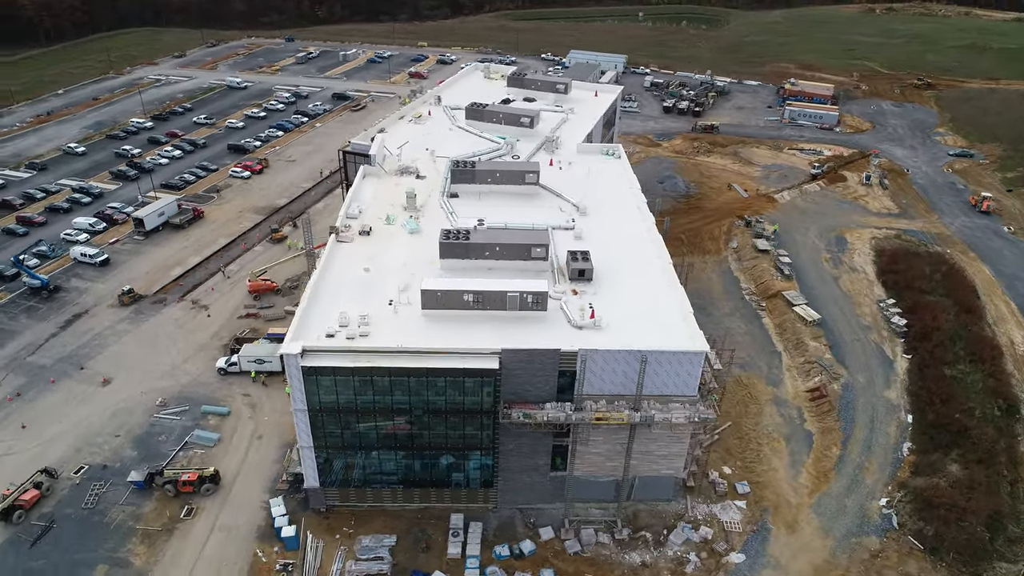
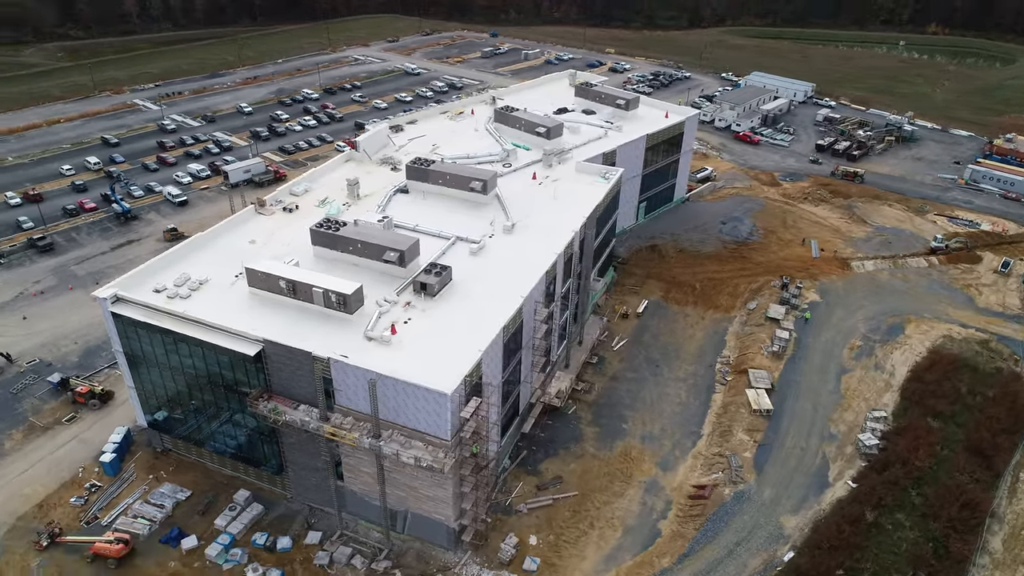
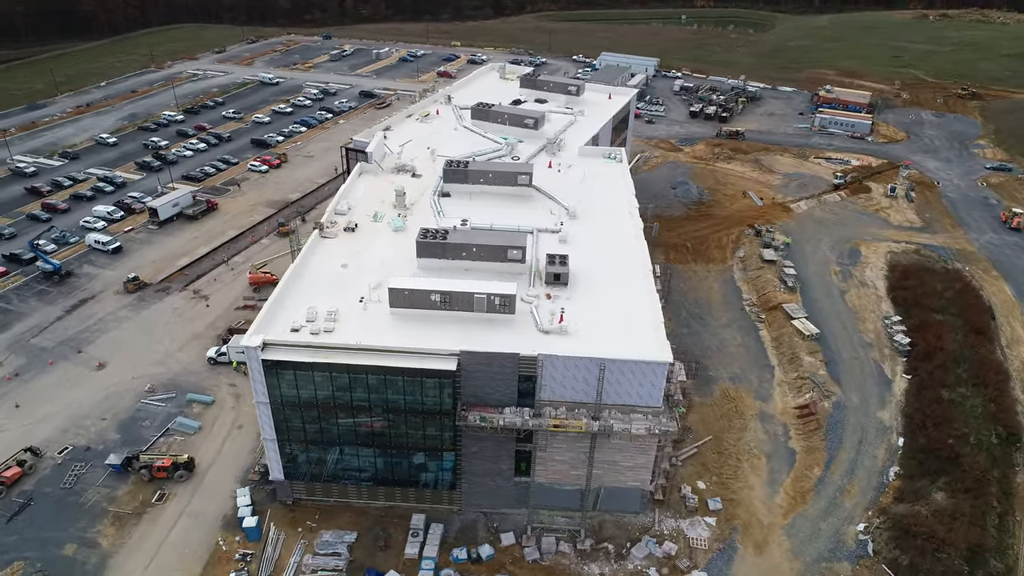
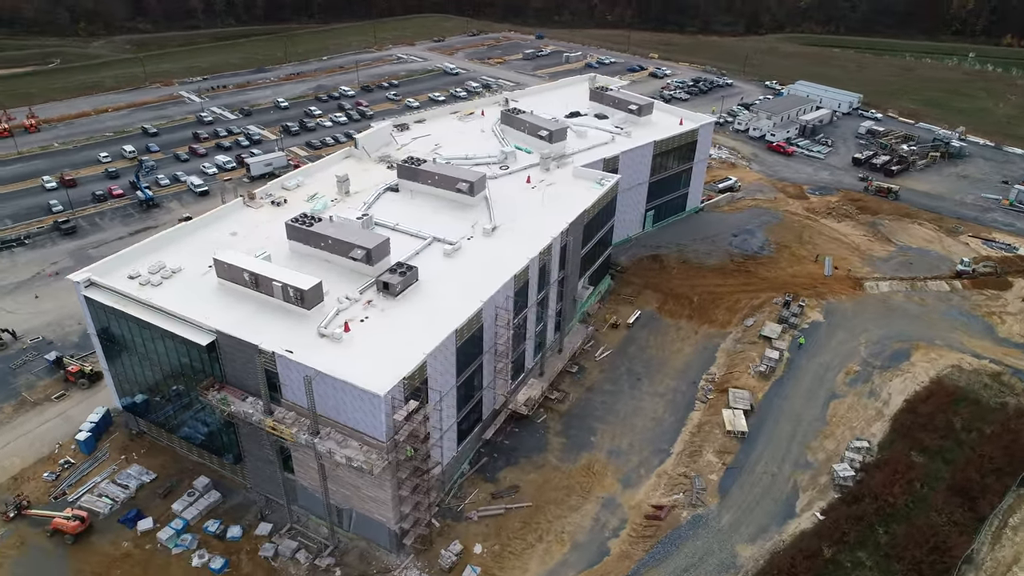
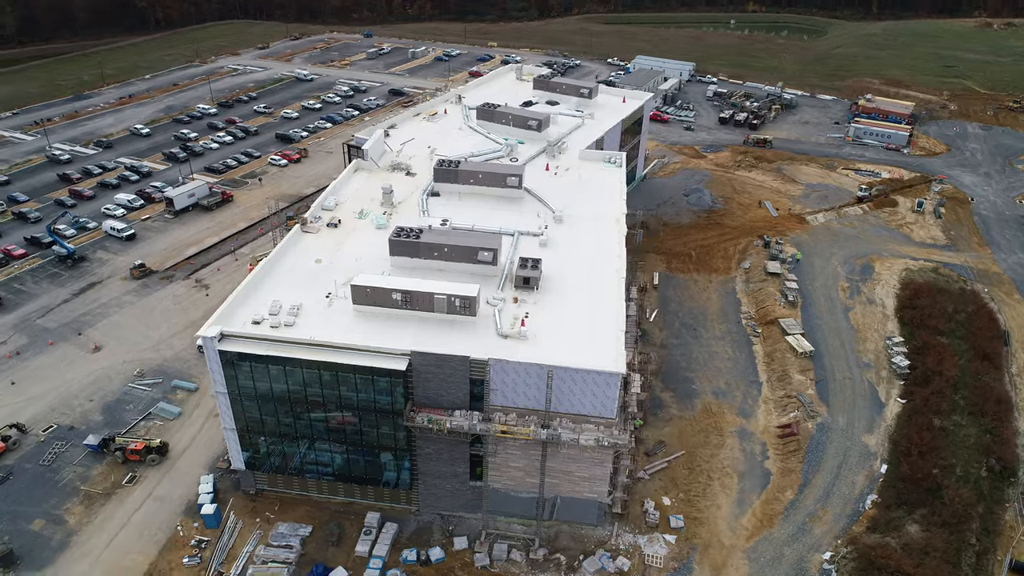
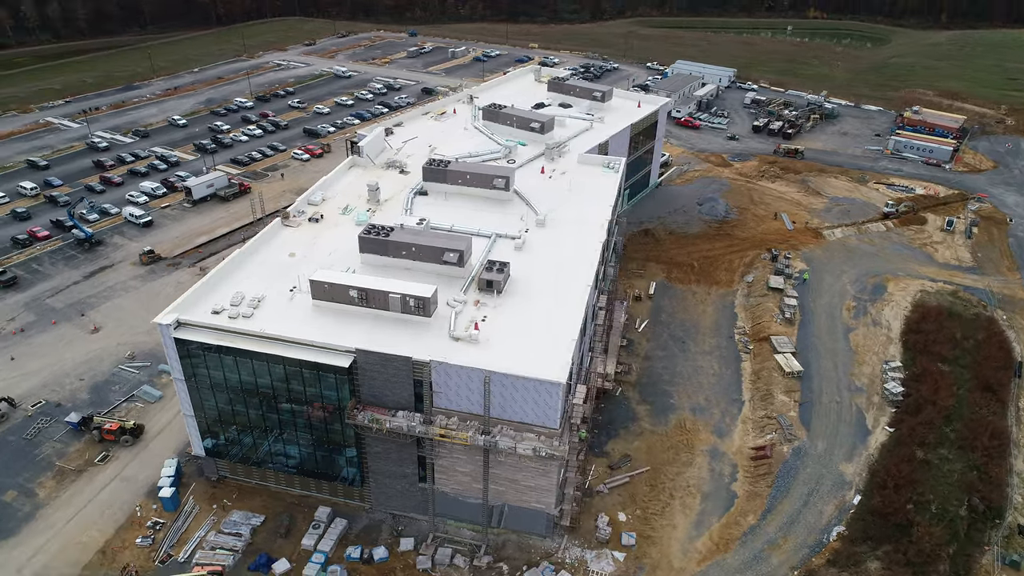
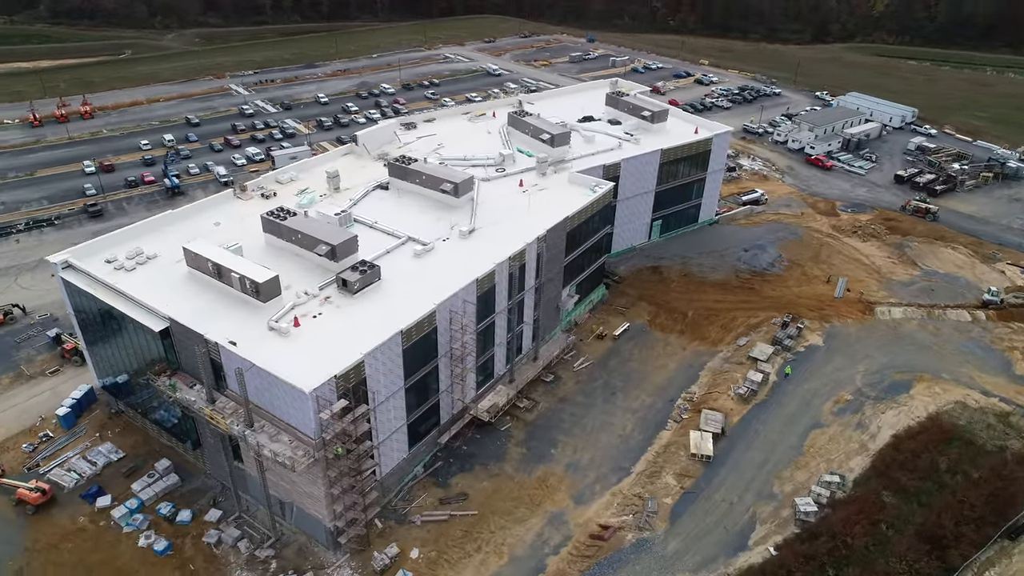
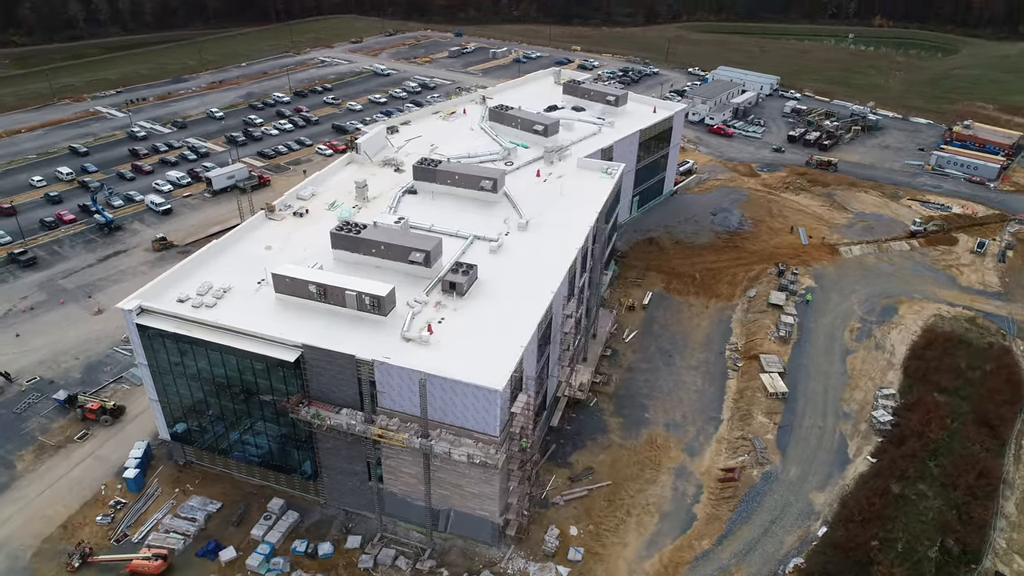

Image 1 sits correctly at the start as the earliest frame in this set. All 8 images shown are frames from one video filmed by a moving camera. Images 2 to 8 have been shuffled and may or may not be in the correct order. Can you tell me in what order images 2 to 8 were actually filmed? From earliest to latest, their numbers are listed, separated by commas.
3, 5, 6, 8, 2, 4, 7
